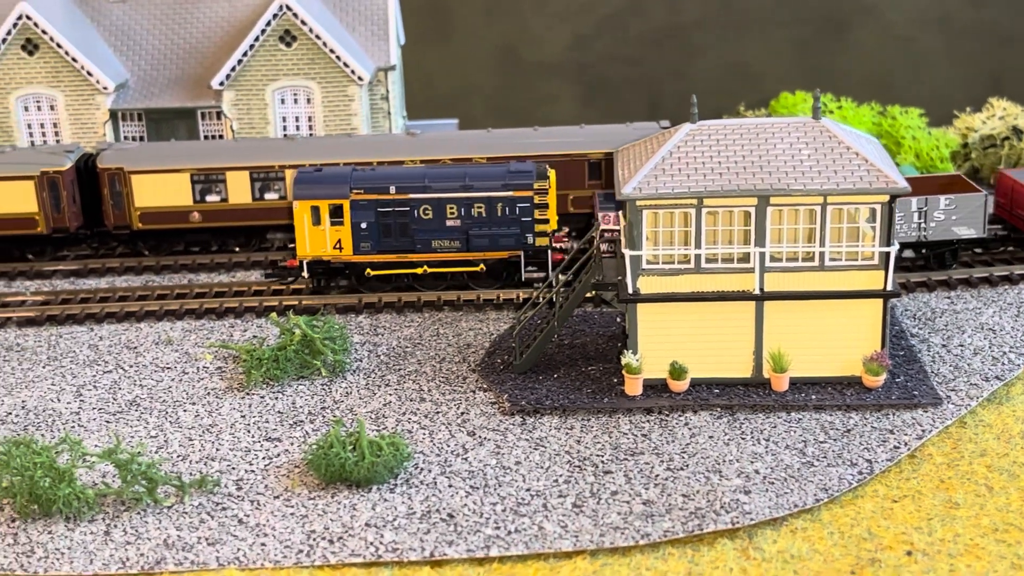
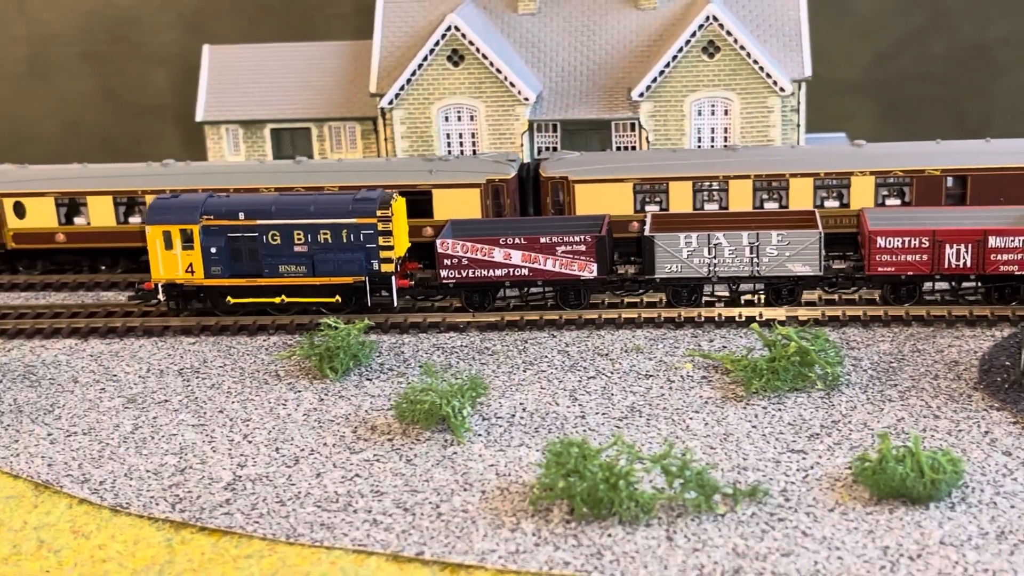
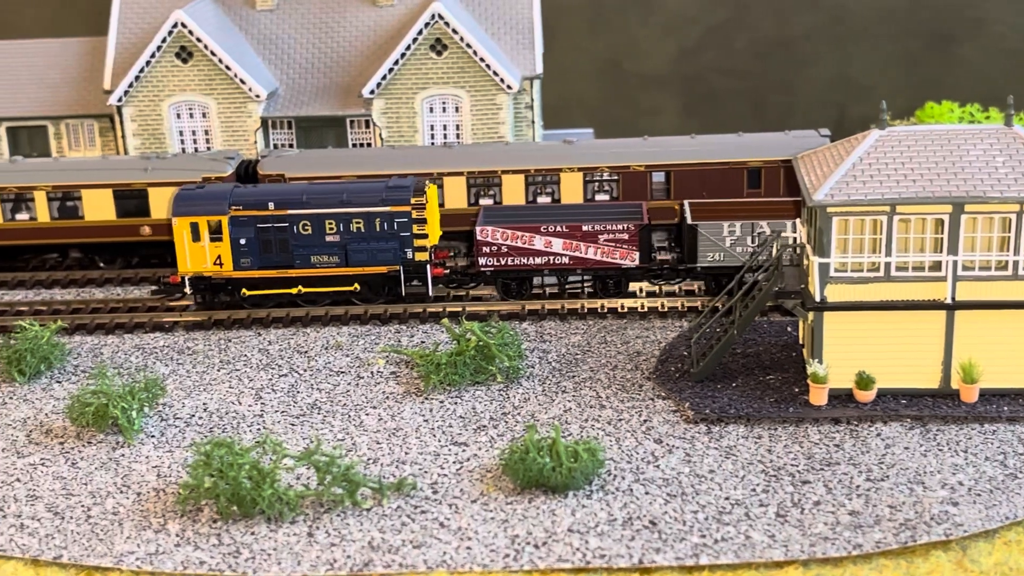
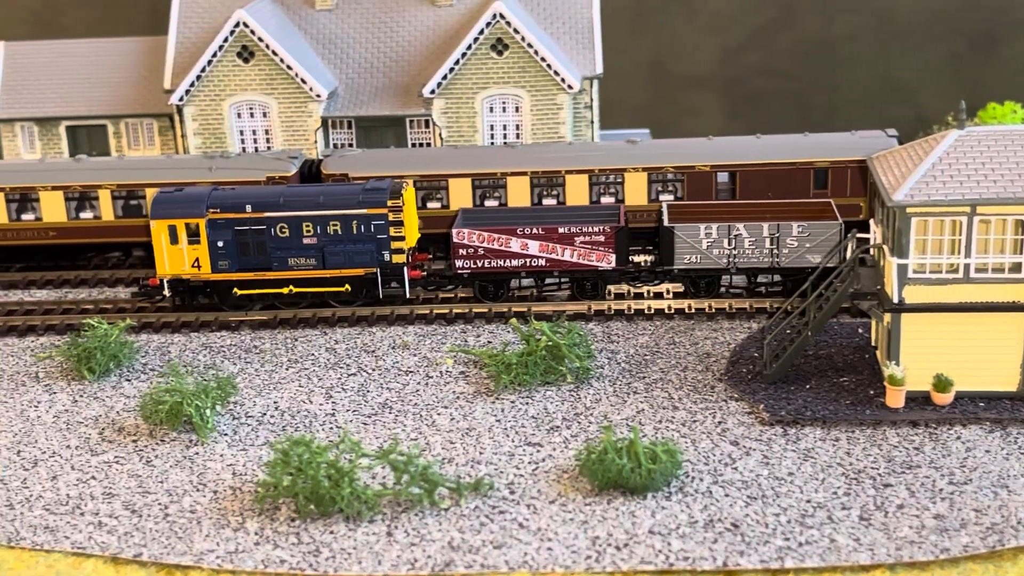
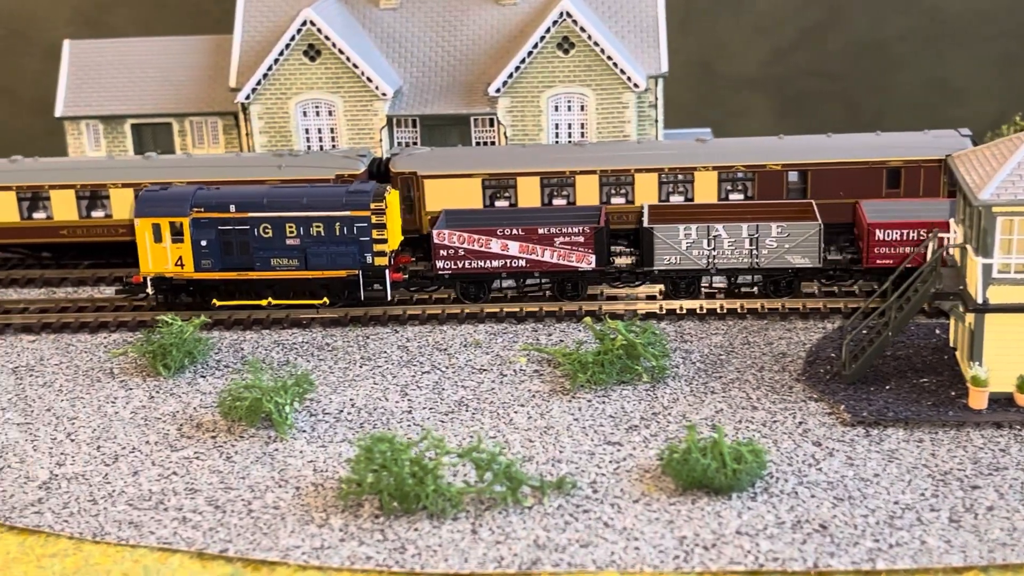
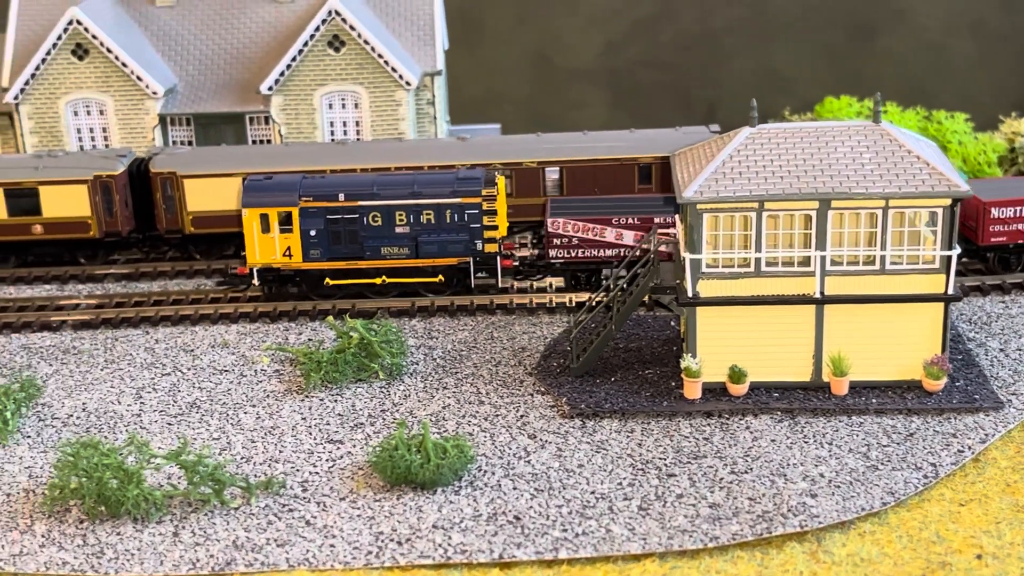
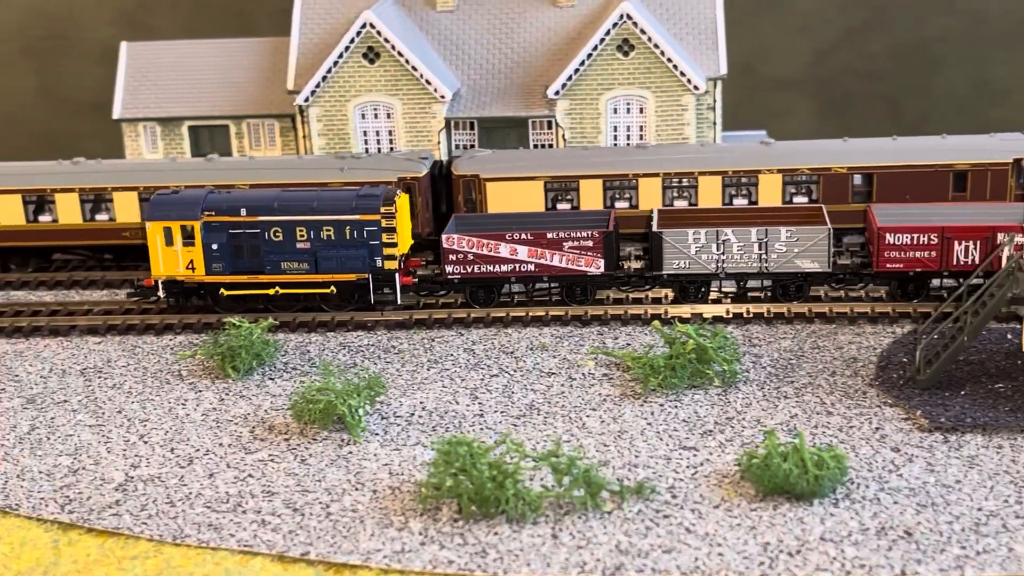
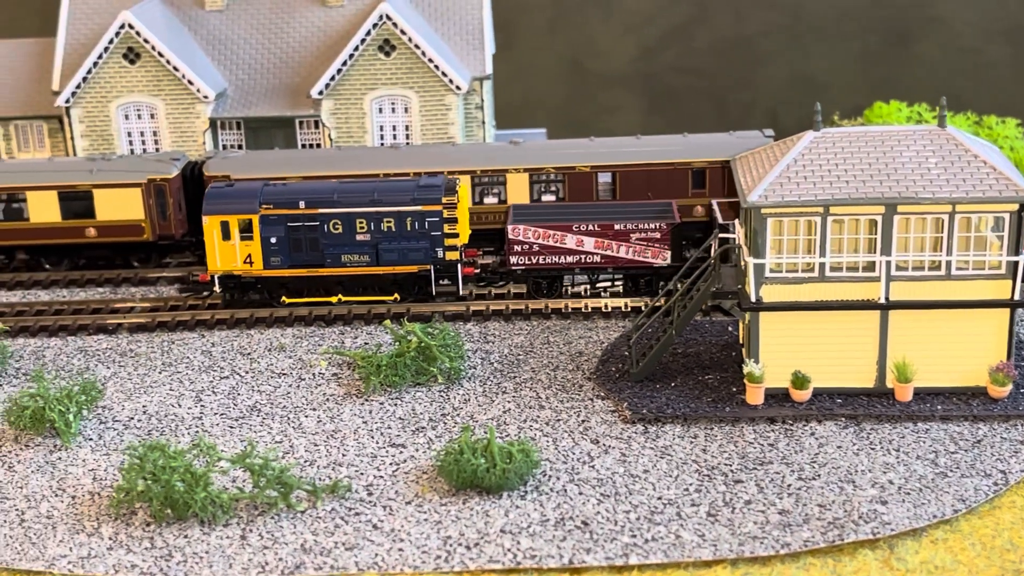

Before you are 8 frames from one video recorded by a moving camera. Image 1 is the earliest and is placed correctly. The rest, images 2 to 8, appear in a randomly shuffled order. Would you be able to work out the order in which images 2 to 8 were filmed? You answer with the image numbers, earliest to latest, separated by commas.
6, 8, 3, 4, 5, 7, 2
